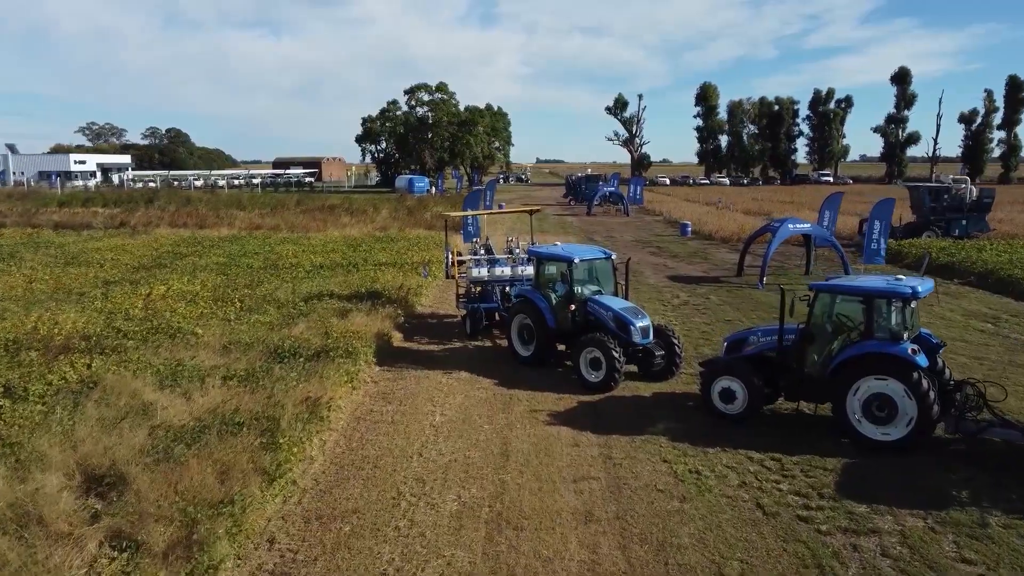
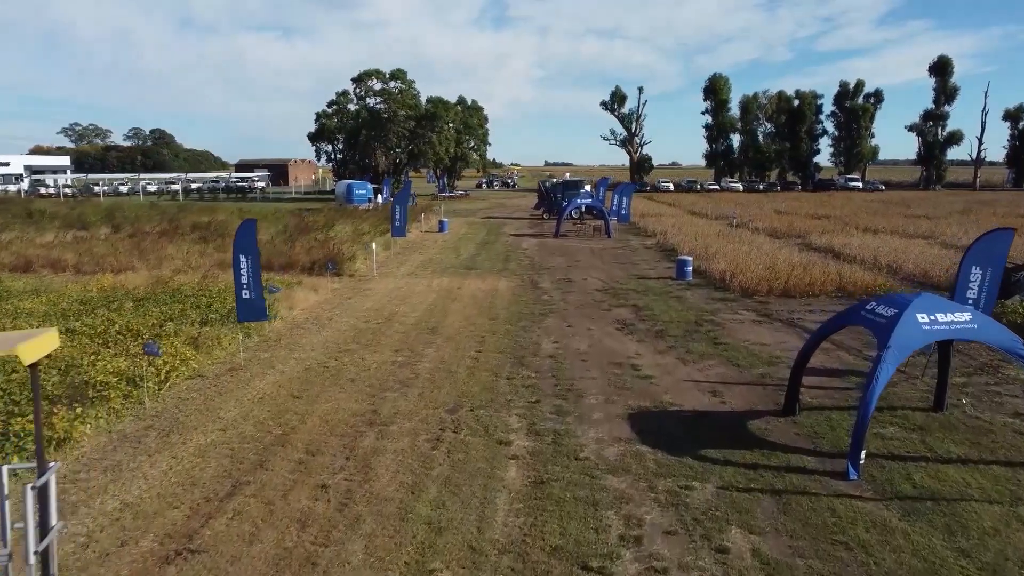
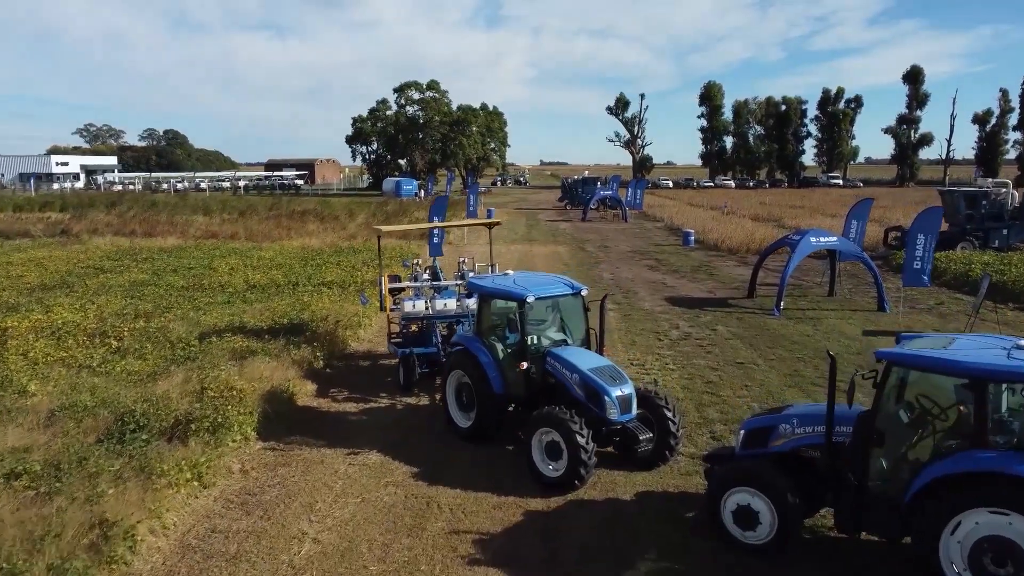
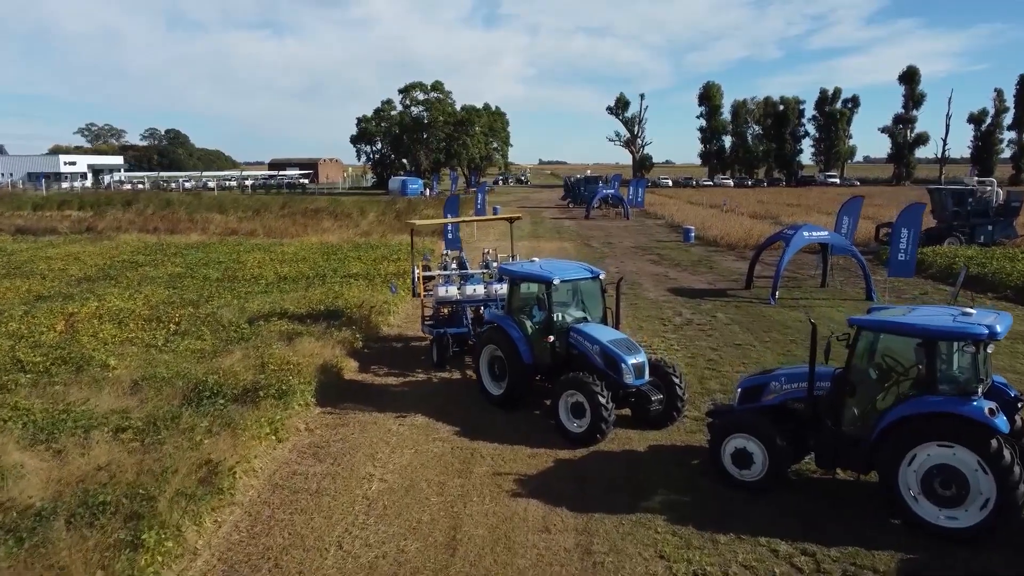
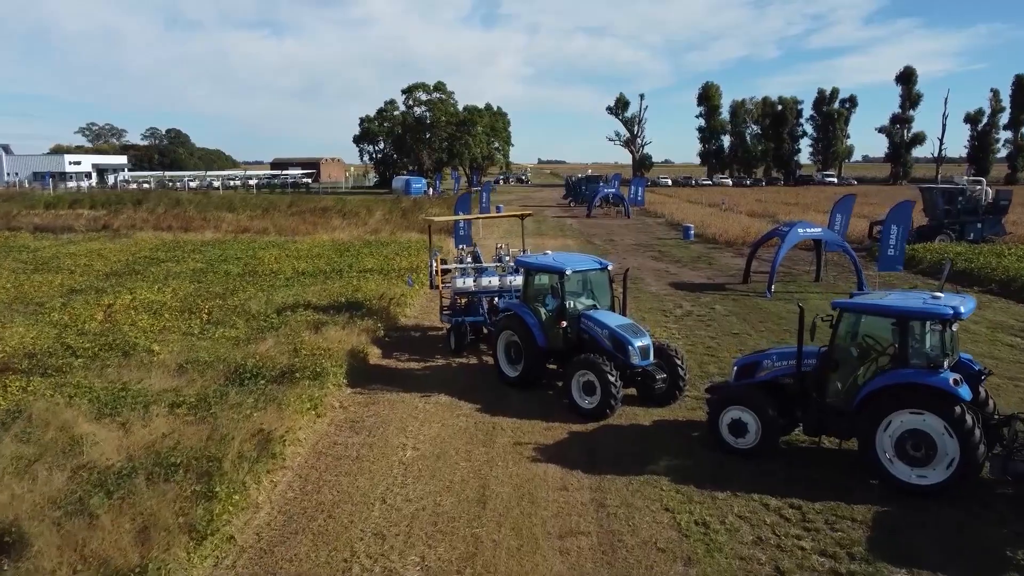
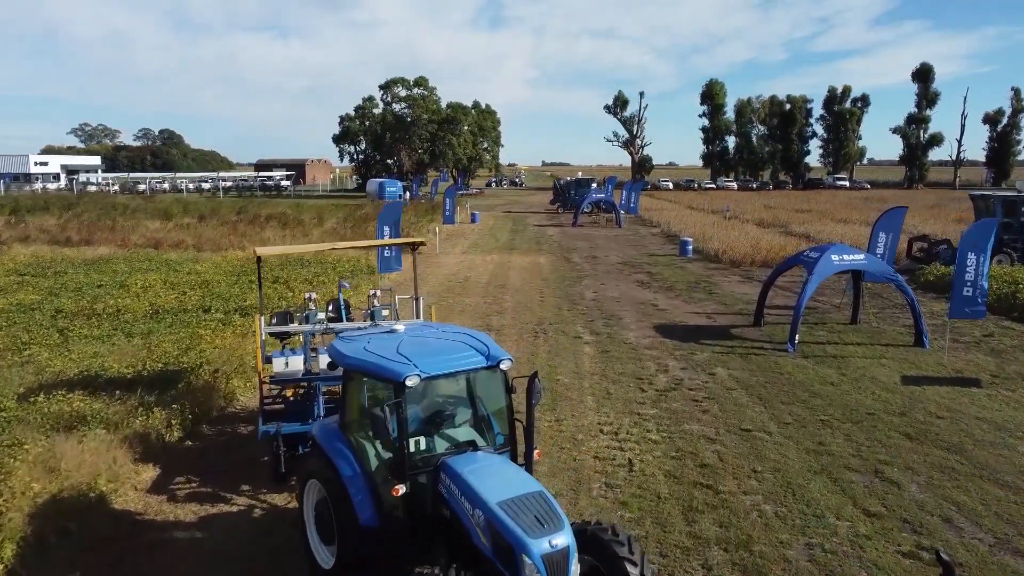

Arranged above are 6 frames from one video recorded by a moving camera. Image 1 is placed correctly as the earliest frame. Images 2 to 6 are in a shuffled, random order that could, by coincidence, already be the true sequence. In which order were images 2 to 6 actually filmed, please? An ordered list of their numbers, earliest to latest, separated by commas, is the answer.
5, 4, 3, 6, 2
